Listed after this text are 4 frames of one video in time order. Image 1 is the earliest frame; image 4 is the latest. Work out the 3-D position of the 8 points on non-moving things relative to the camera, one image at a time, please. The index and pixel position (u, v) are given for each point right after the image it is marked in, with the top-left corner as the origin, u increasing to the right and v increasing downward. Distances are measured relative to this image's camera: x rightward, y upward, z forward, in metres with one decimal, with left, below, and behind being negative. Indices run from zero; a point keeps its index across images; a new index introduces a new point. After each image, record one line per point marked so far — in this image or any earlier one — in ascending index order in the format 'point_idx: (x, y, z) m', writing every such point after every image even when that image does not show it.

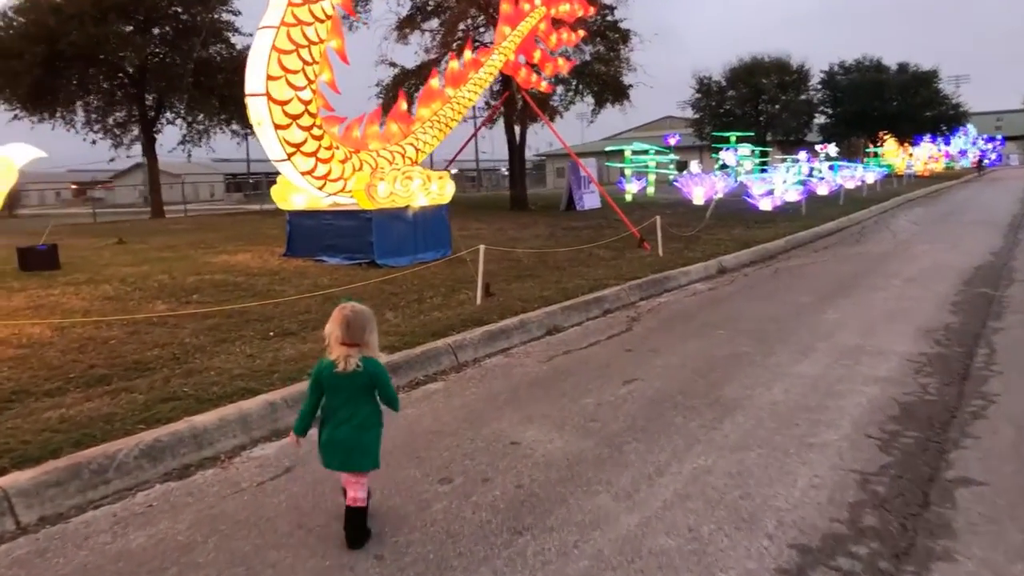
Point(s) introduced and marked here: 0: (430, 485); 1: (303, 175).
0: (-0.4, -1.0, +4.3) m
1: (-2.8, +1.5, +10.8) m
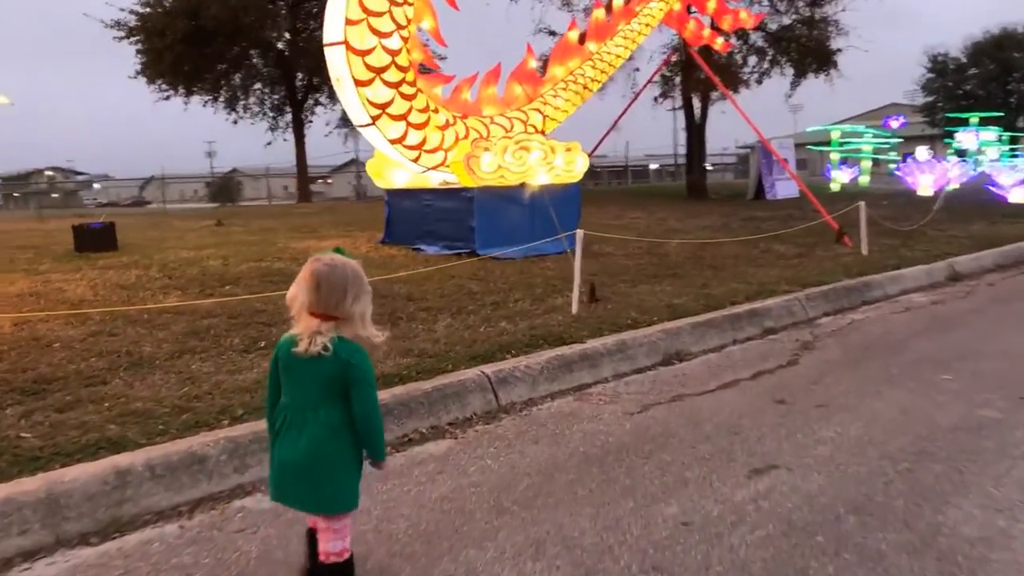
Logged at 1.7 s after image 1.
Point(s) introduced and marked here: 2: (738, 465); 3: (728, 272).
0: (-0.7, -1.0, +1.9) m
1: (-1.3, +1.6, +8.9) m
2: (+1.0, -0.8, +3.5) m
3: (+2.3, +0.2, +8.7) m
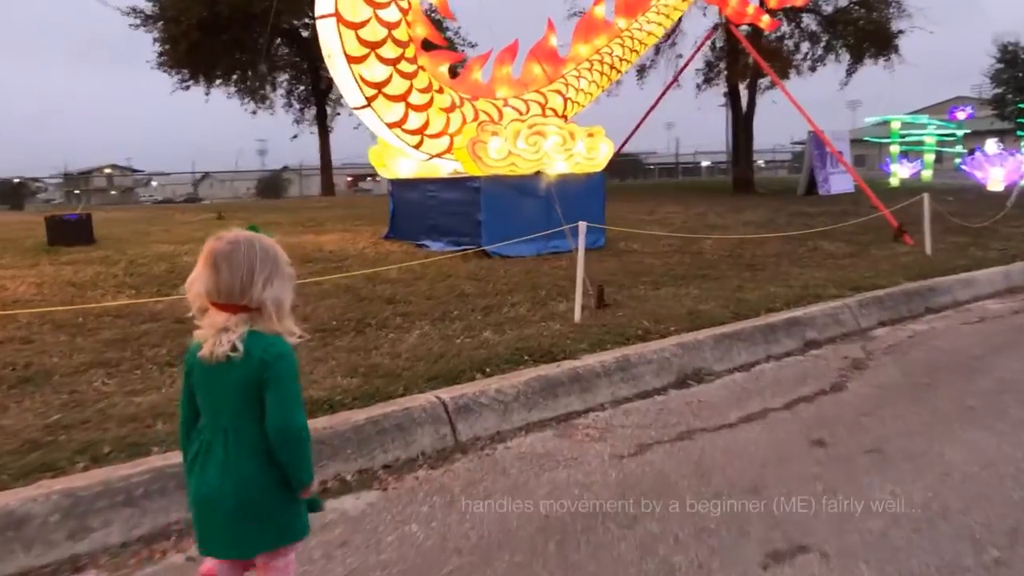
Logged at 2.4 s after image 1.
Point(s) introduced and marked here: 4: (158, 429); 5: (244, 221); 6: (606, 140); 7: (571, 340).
0: (-1.0, -1.1, +1.0) m
1: (-1.2, +1.6, +8.0) m
2: (+0.8, -0.8, +2.5) m
3: (+2.4, +0.2, +7.6) m
4: (-1.4, -0.6, +3.3) m
5: (-3.6, +0.9, +10.8) m
6: (+1.0, +1.6, +8.8) m
7: (+0.4, -0.3, +4.8) m
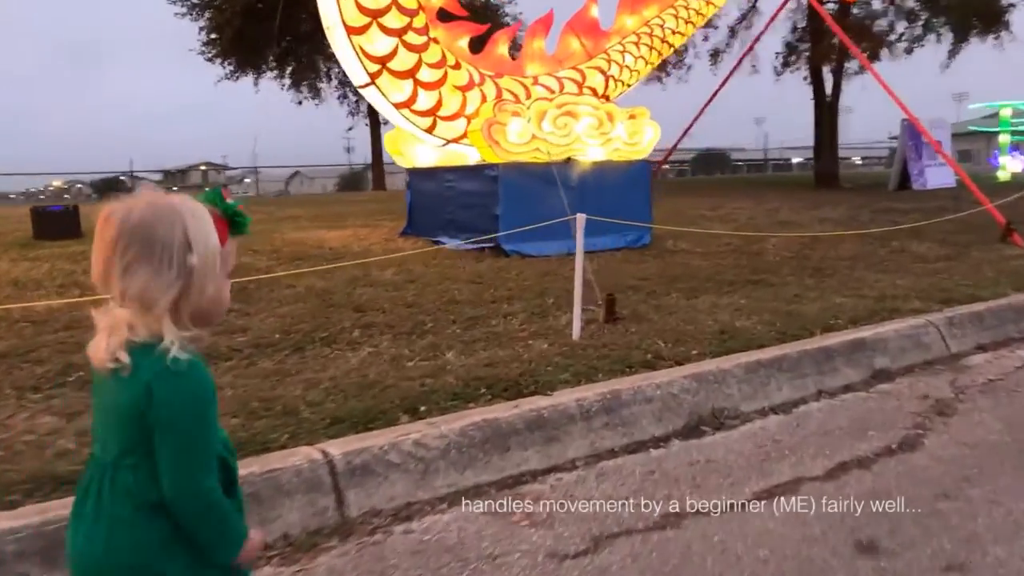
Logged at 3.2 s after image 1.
0: (-1.6, -1.1, +0.1) m
1: (-1.0, +1.6, +7.0) m
2: (+0.4, -0.9, +1.4) m
3: (+2.5, +0.1, +6.3) m
4: (-1.7, -0.6, +2.4) m
5: (-3.1, +1.0, +10.1) m
6: (+1.3, +1.6, +7.6) m
7: (+0.2, -0.4, +3.7) m
